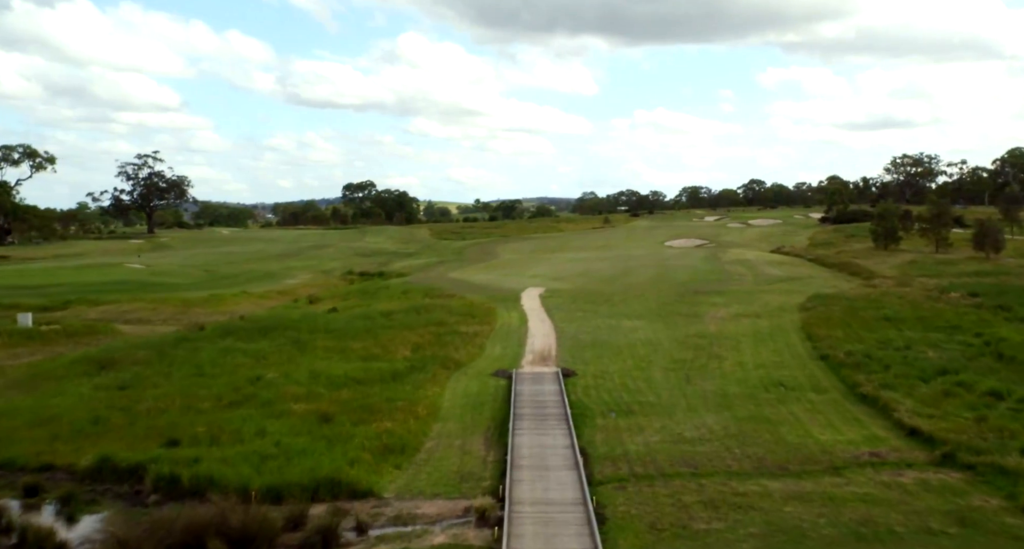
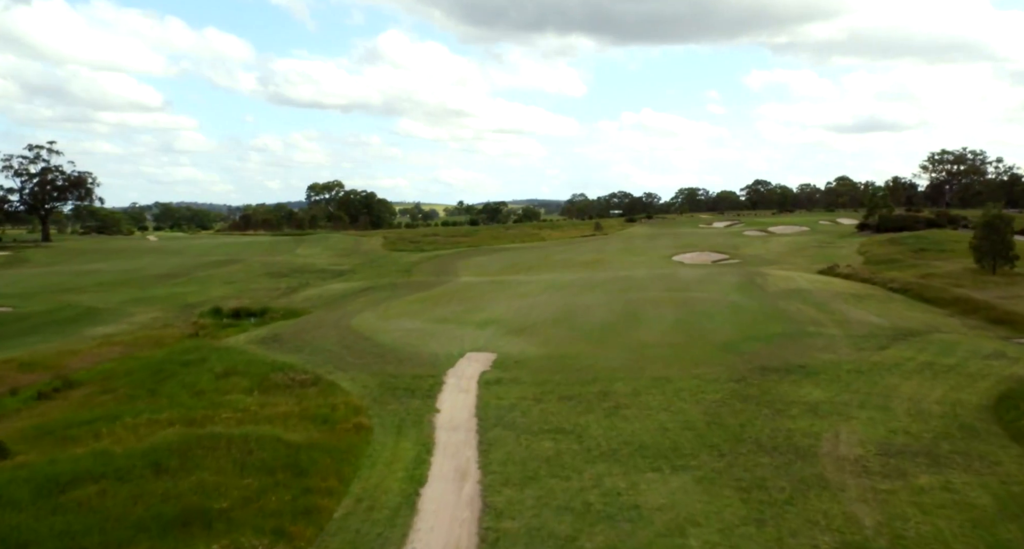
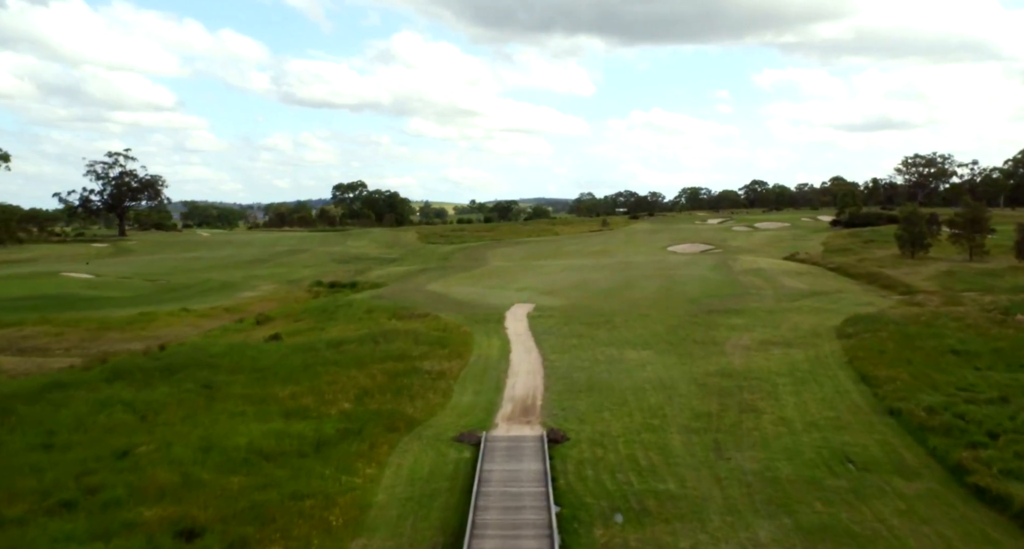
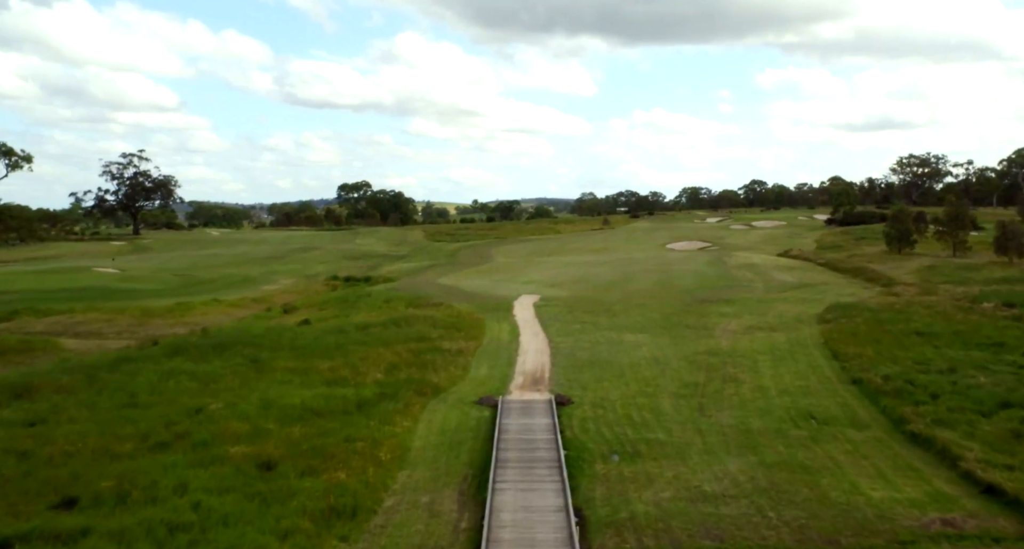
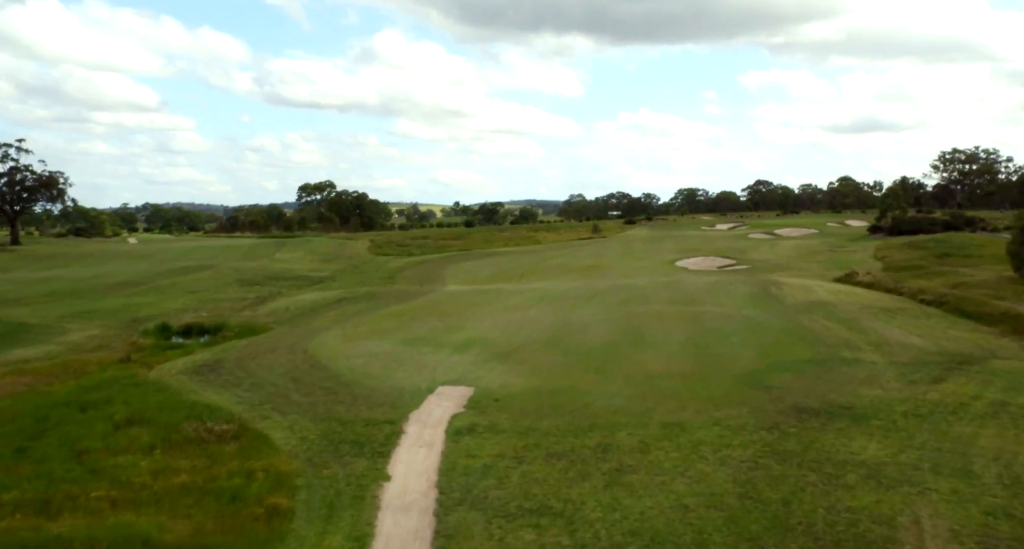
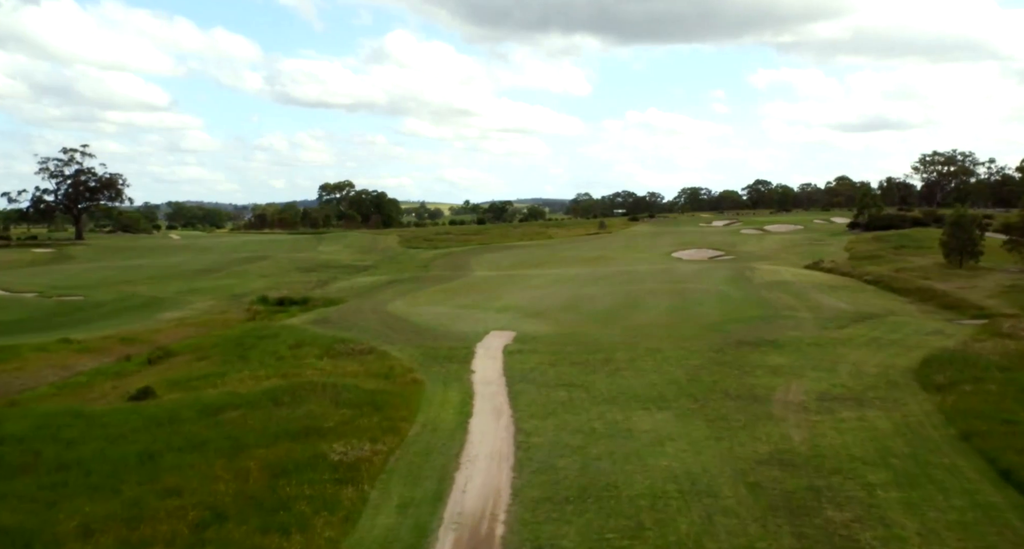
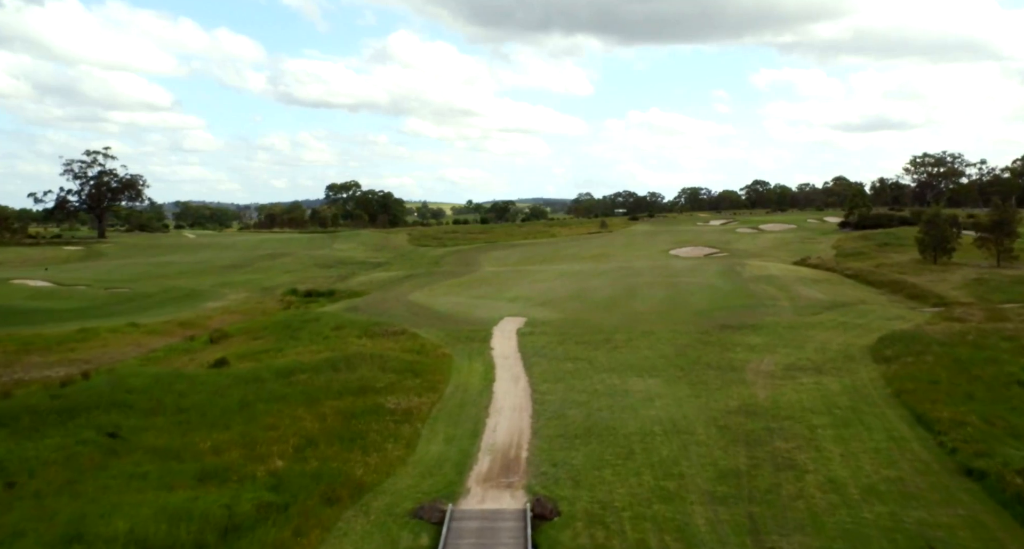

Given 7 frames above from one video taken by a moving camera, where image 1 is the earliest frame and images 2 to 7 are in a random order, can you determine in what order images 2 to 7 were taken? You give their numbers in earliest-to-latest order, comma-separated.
4, 3, 7, 6, 2, 5
